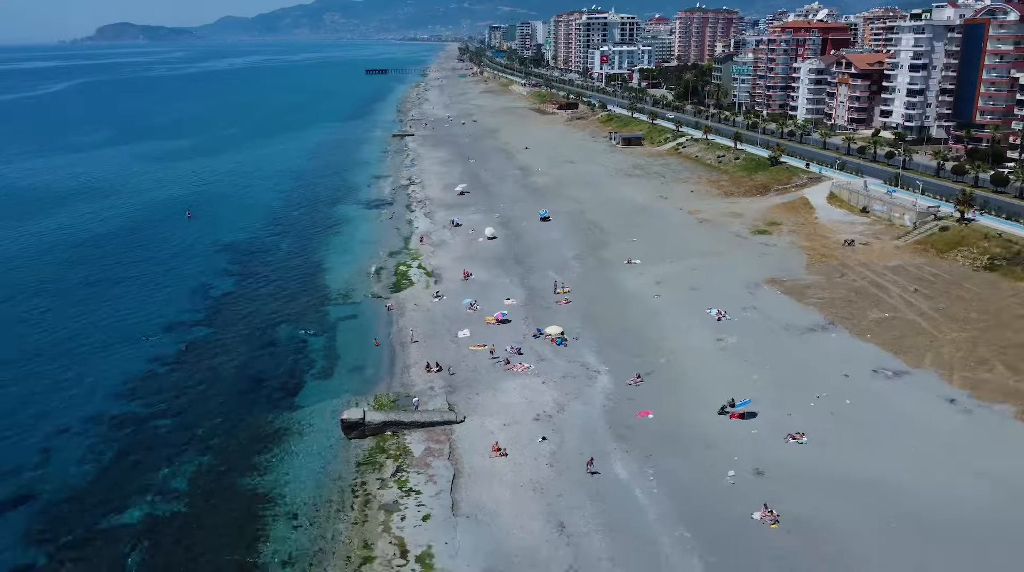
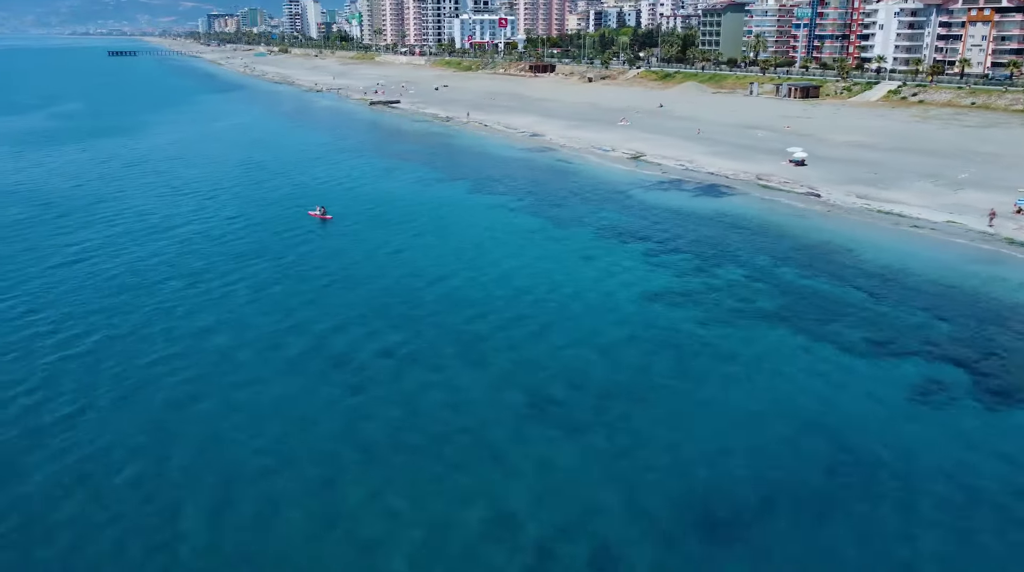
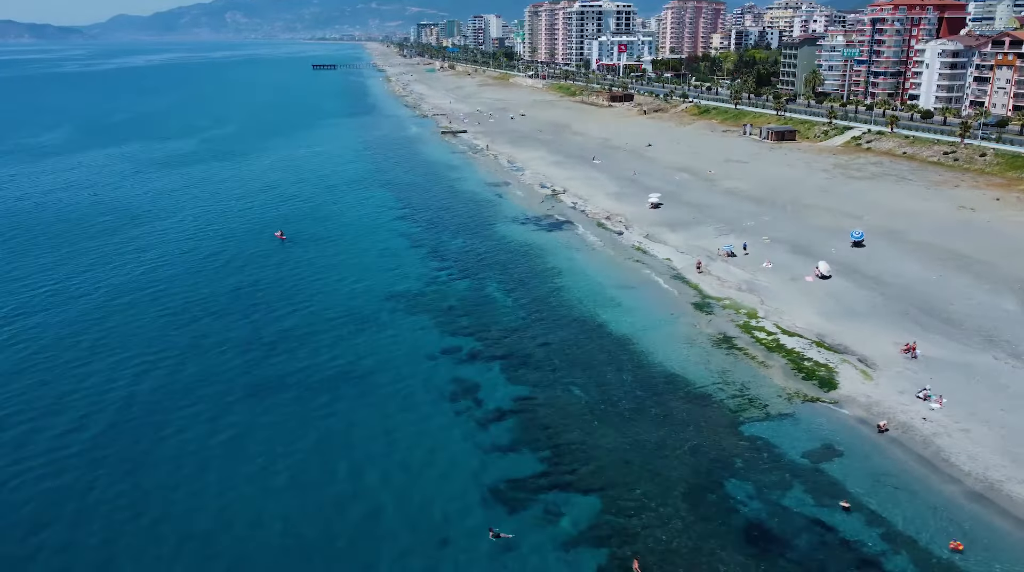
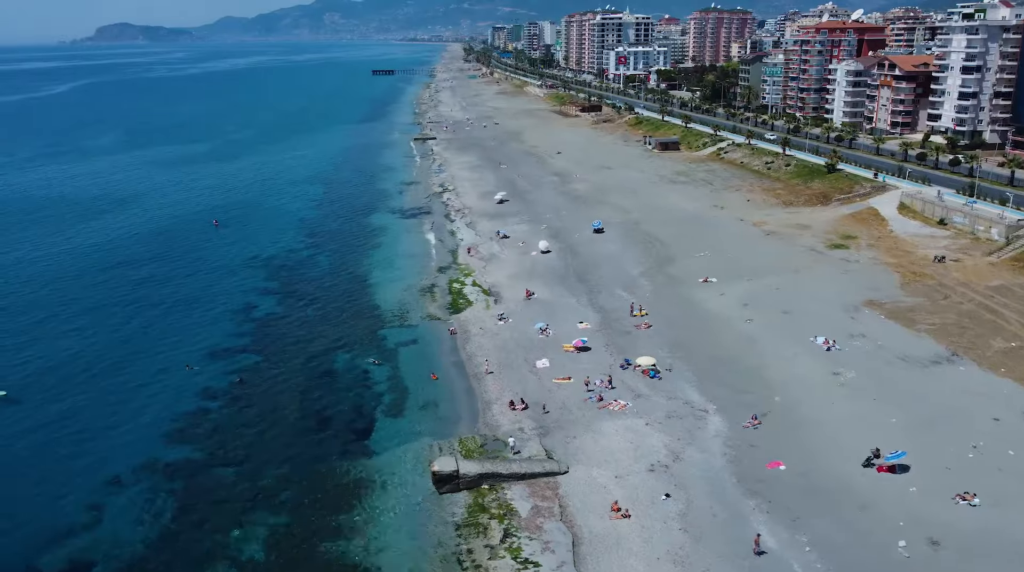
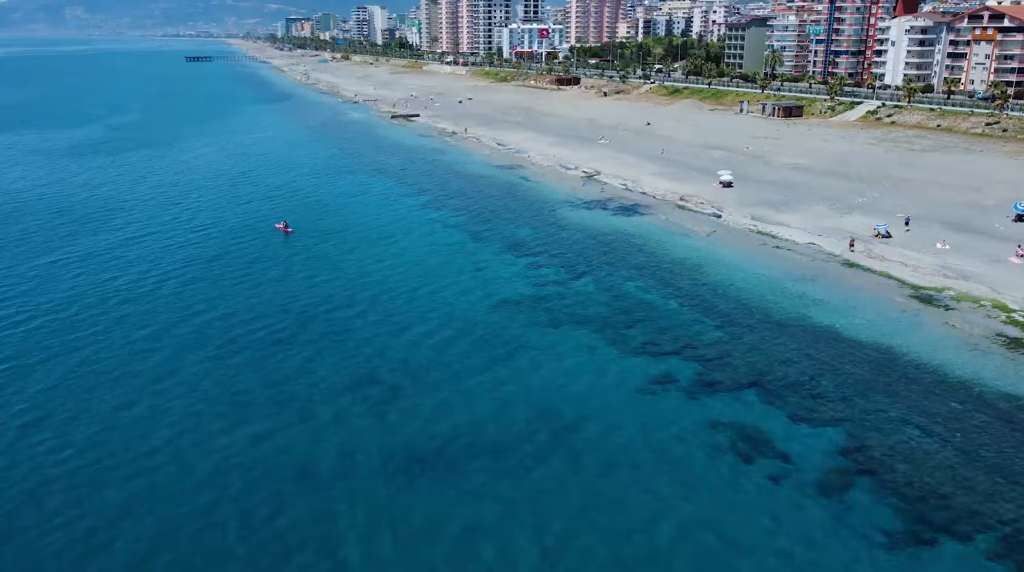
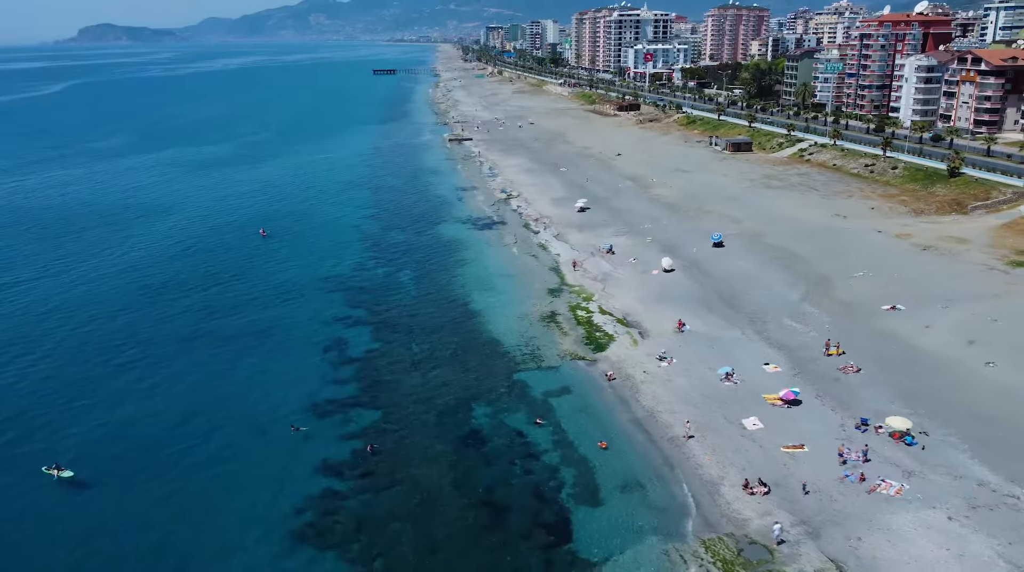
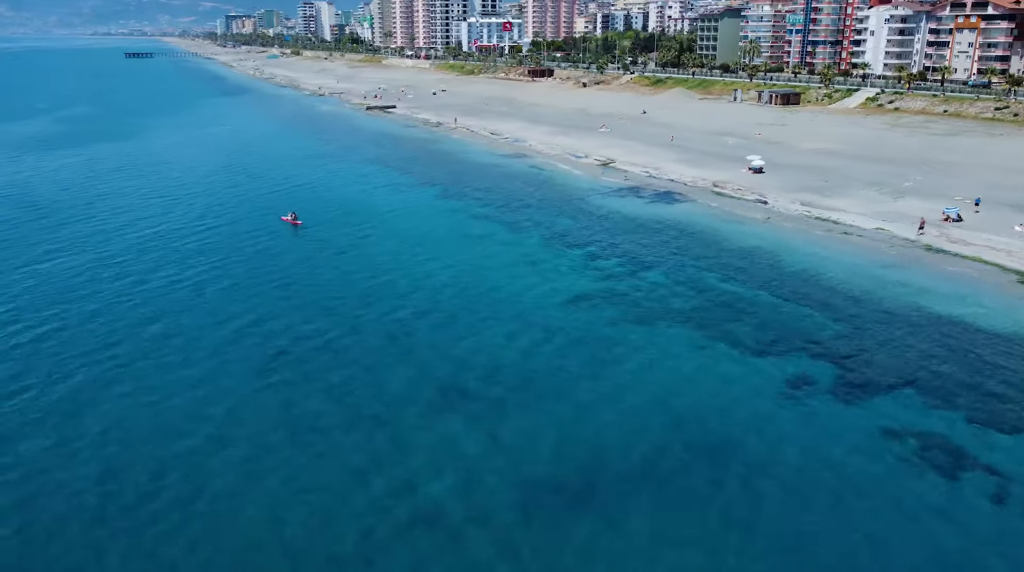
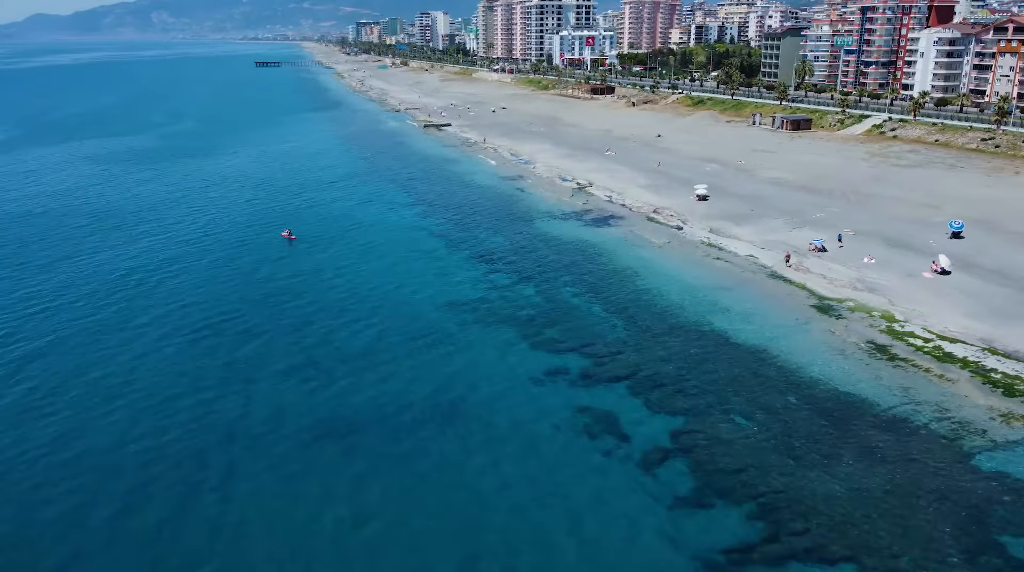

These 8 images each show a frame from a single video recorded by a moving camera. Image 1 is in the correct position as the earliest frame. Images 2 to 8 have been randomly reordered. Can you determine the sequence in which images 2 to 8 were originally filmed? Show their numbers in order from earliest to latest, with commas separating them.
4, 6, 3, 8, 5, 7, 2
